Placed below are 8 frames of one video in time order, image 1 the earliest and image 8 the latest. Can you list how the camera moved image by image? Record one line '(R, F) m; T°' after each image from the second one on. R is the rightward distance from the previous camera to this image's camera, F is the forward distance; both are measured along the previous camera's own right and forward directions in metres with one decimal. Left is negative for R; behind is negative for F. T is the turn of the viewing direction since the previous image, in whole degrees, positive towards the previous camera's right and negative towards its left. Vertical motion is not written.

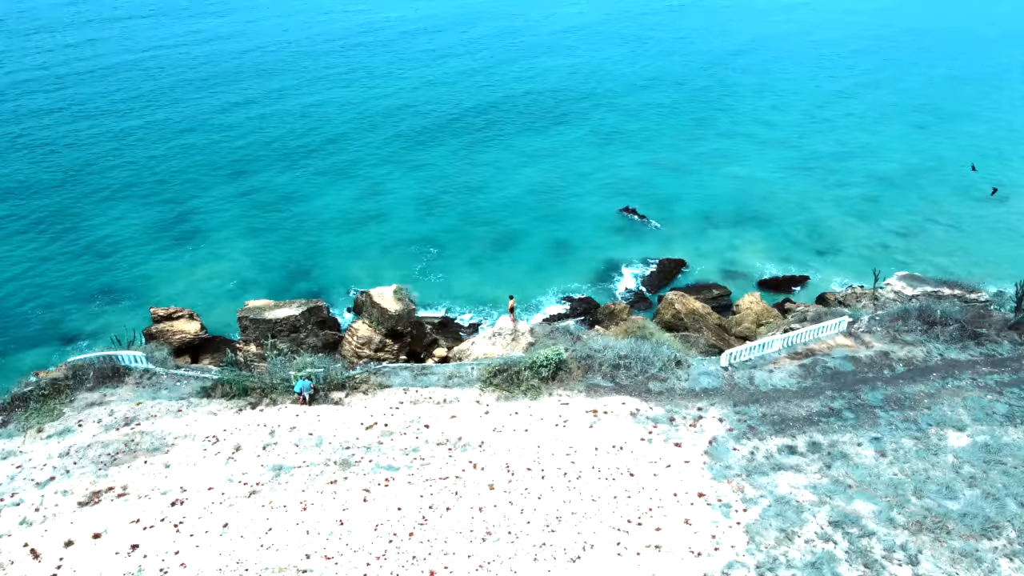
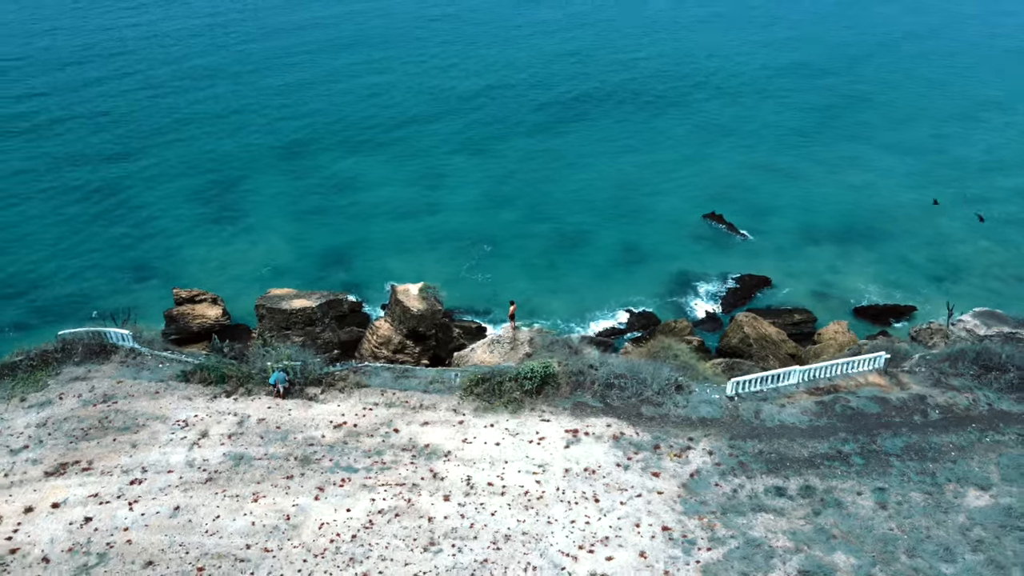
(+2.6, +1.1) m; -8°
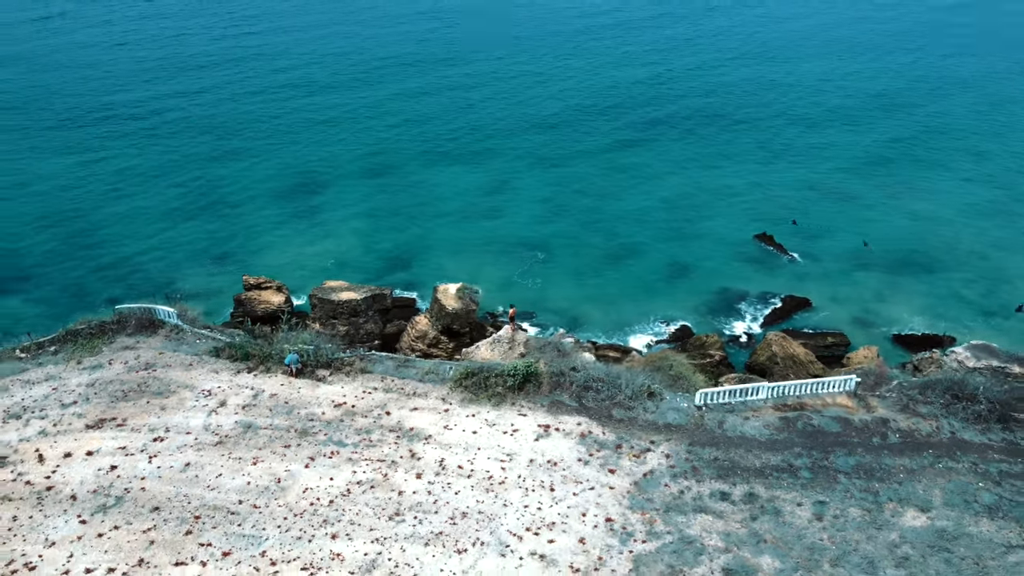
(+2.5, -1.6) m; -7°
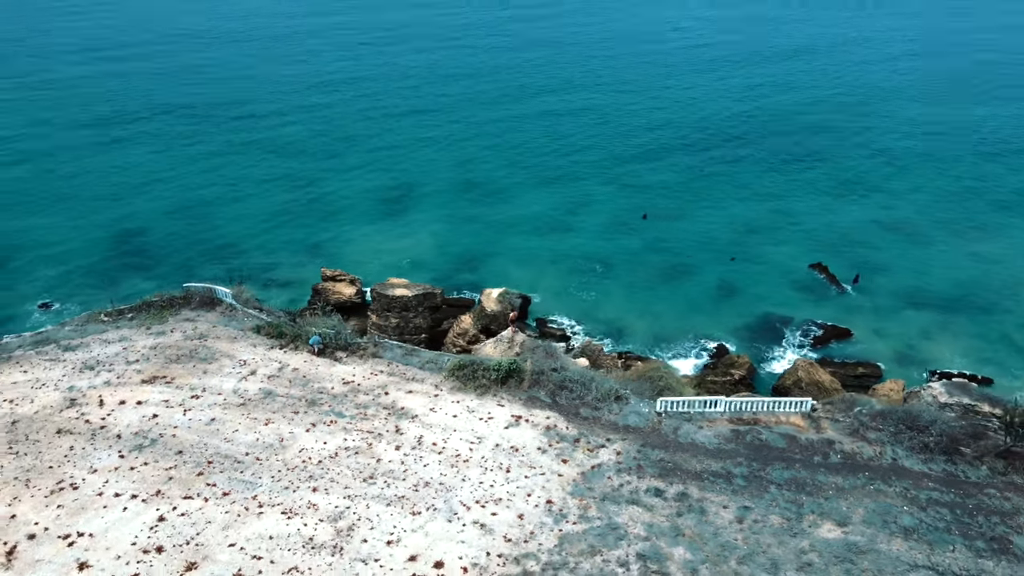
(+3.5, -2.3) m; -8°
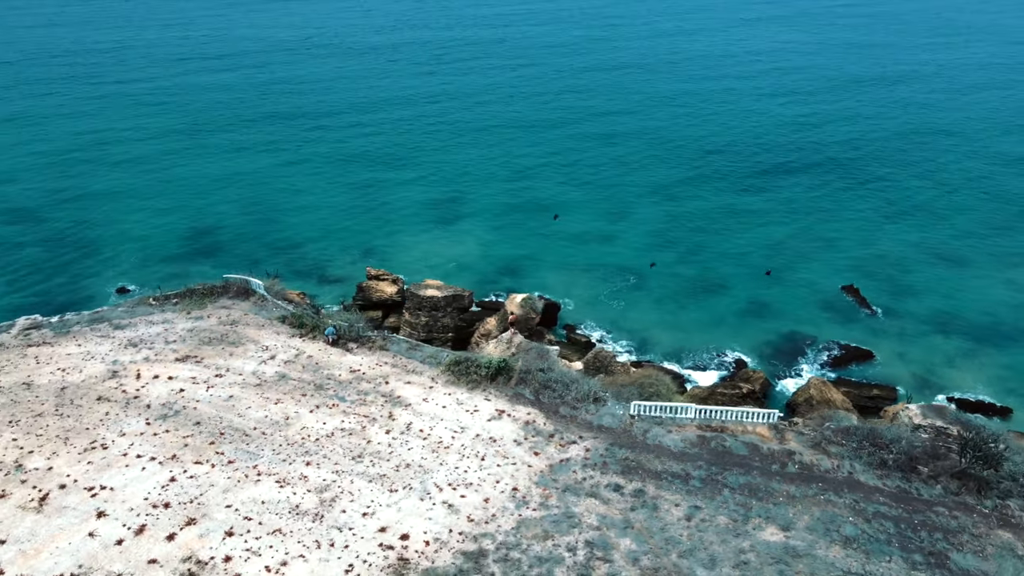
(+2.6, -1.7) m; -6°
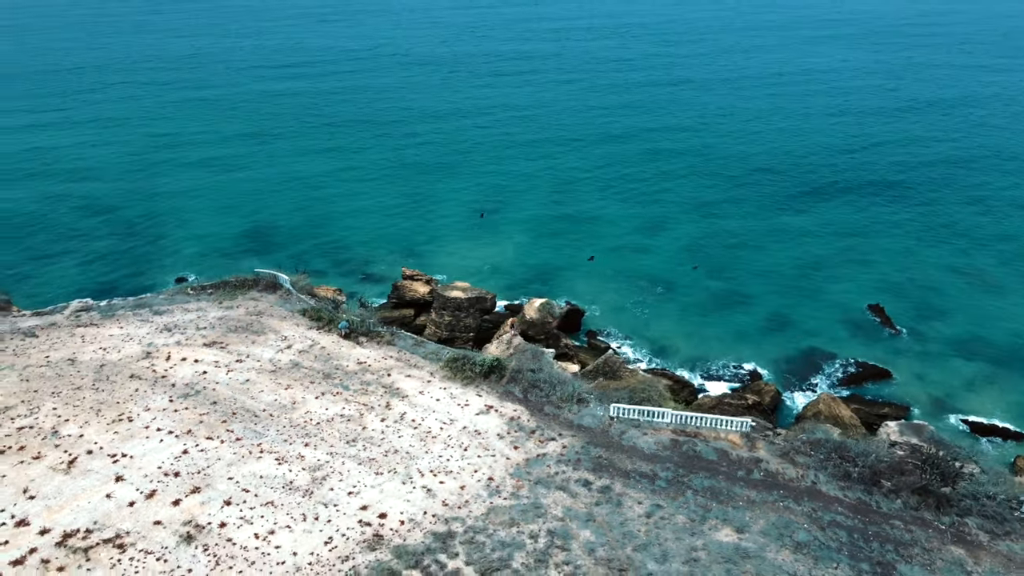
(+2.3, -1.5) m; -5°
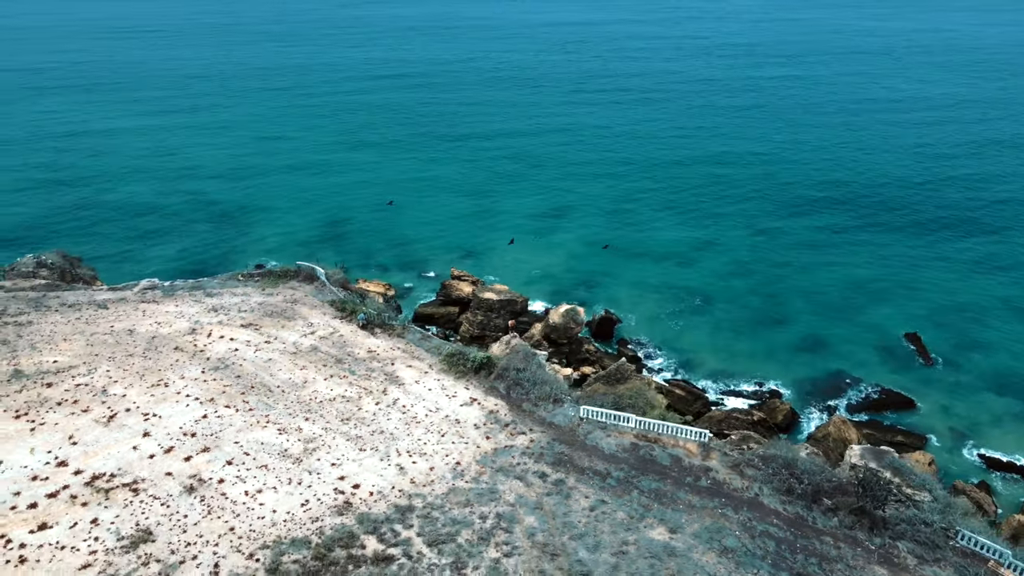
(+4.0, -2.1) m; -8°
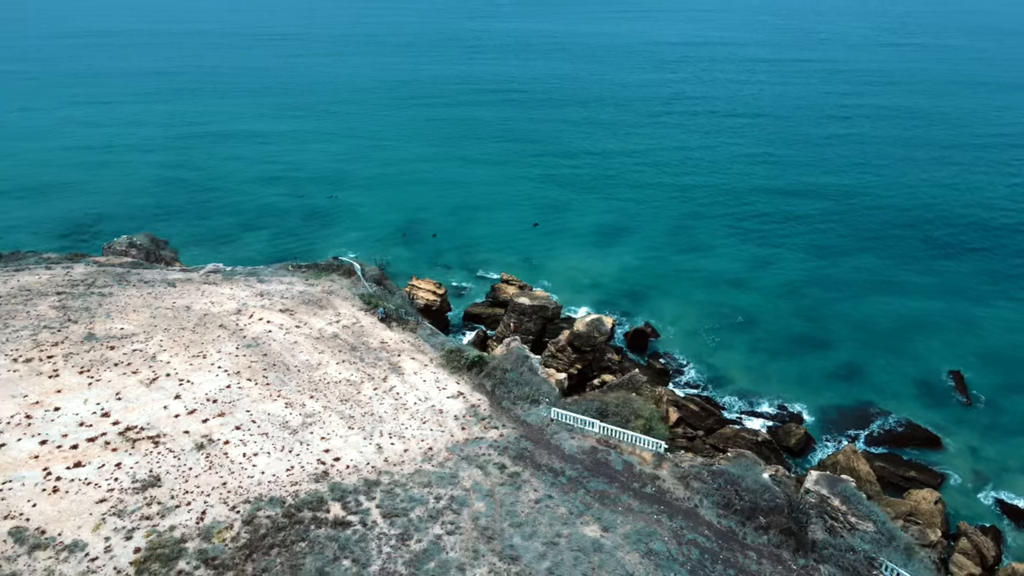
(+4.8, -2.0) m; -9°
